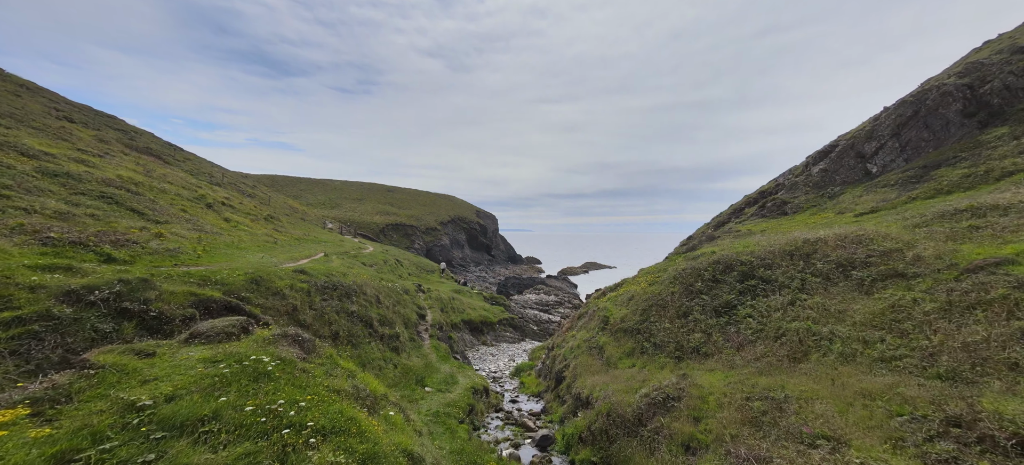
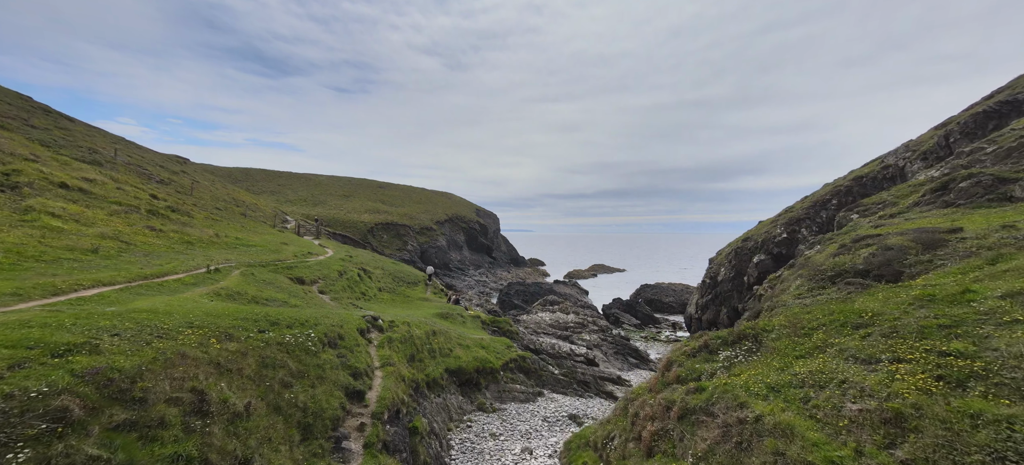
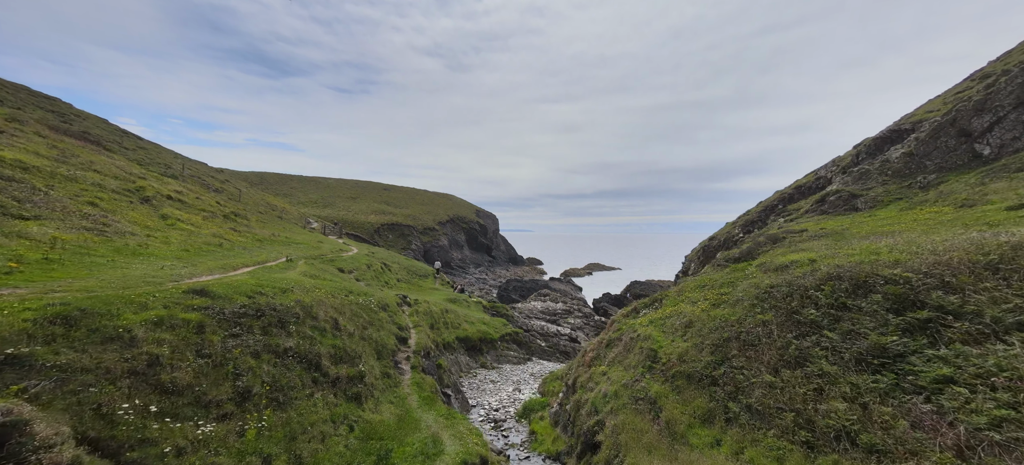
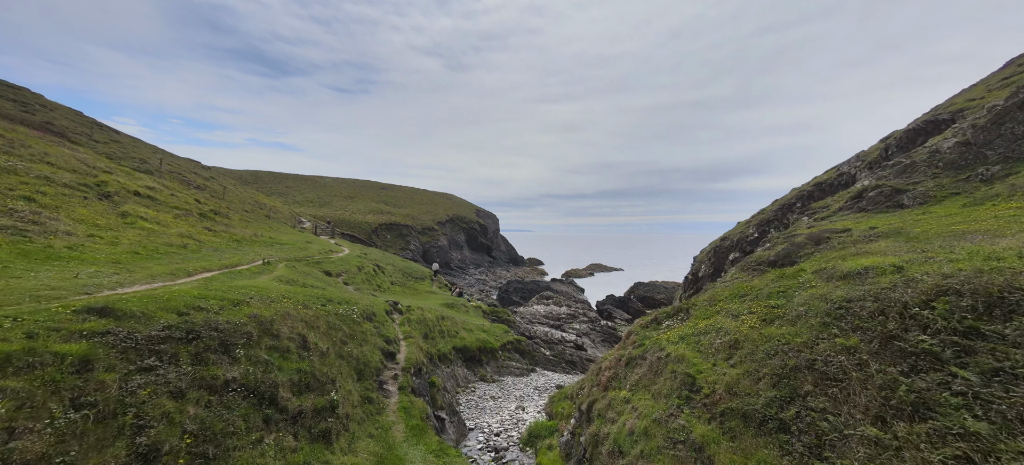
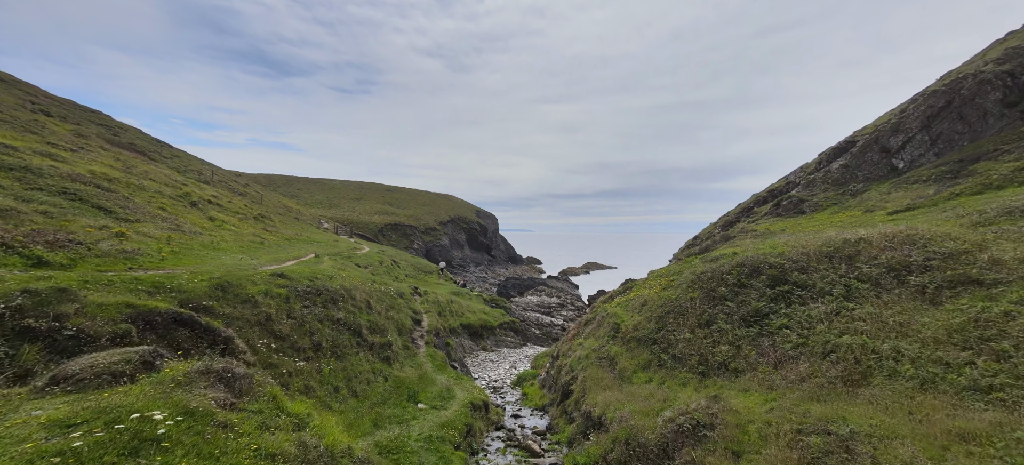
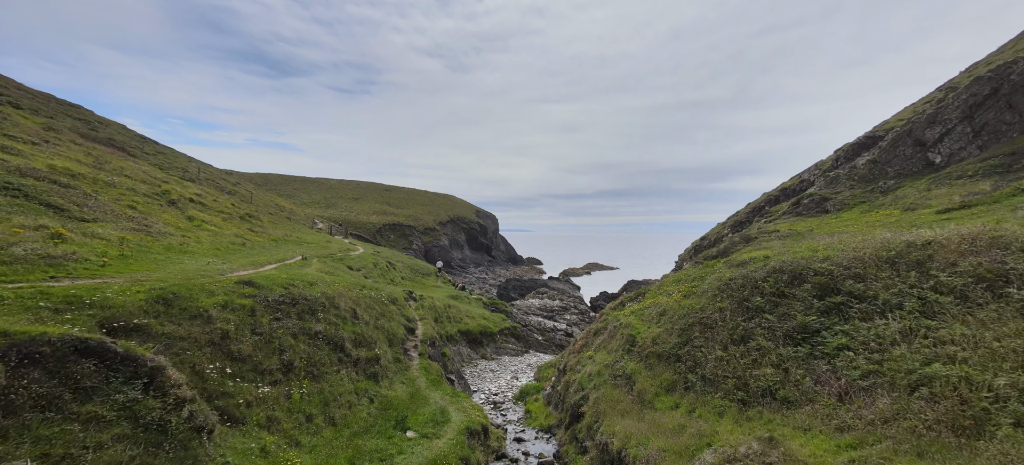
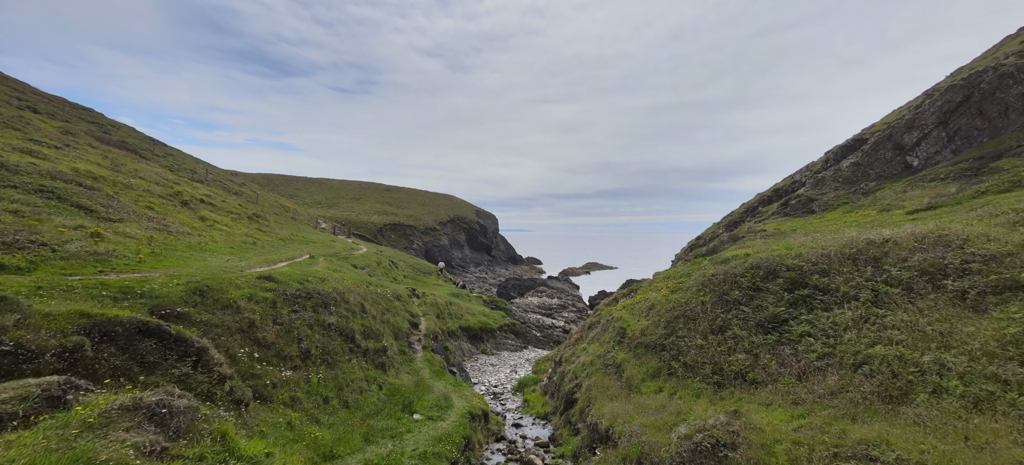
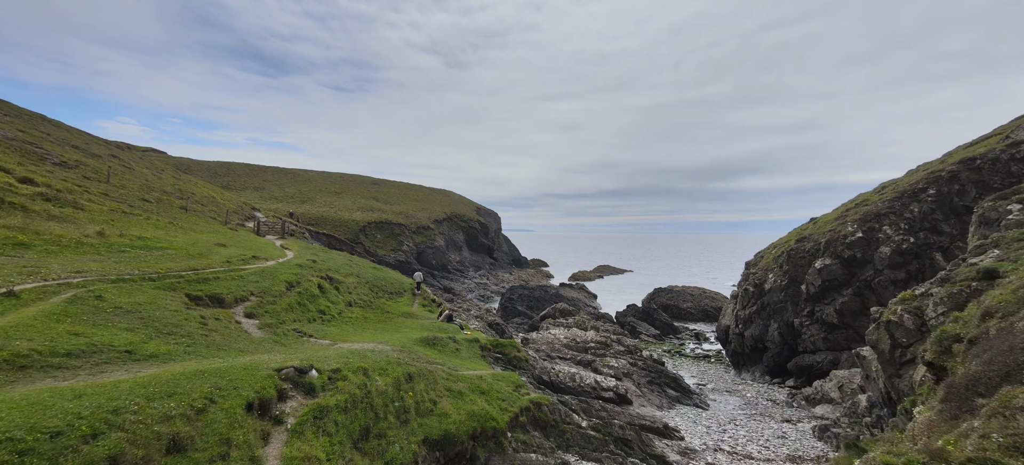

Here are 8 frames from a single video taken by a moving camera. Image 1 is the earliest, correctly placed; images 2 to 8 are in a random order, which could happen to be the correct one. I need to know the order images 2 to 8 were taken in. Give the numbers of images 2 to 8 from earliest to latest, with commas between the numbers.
5, 7, 6, 3, 4, 2, 8
